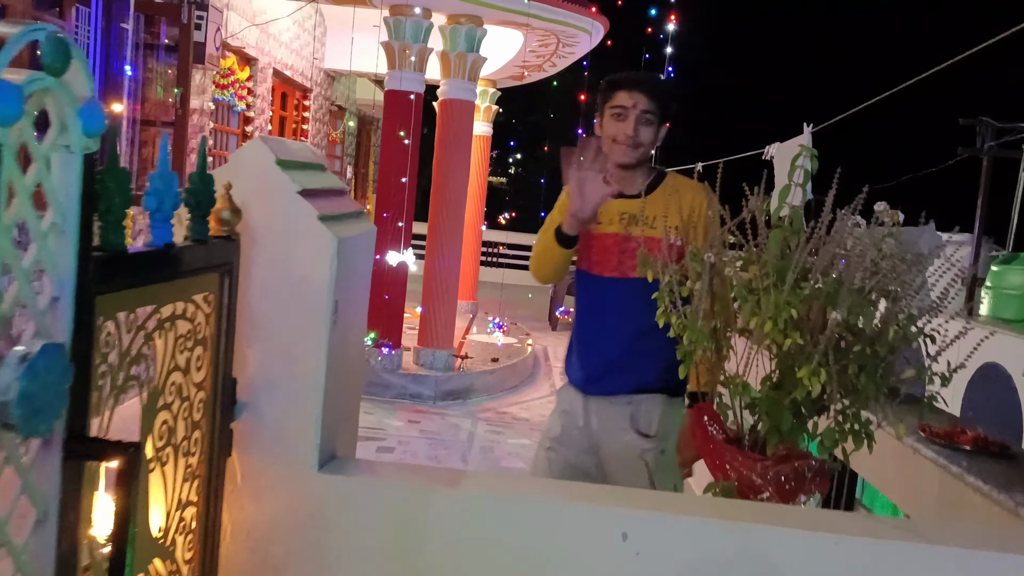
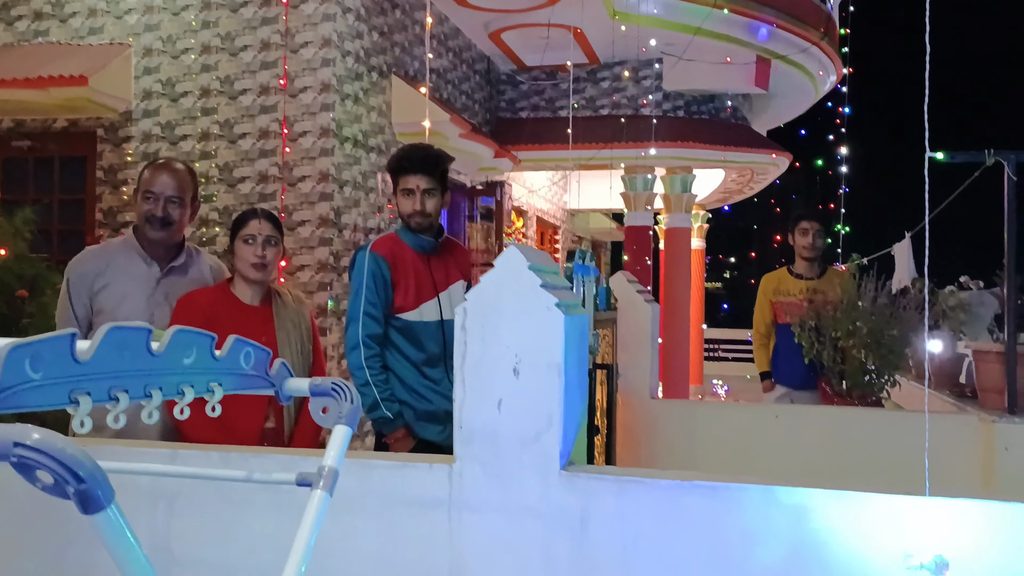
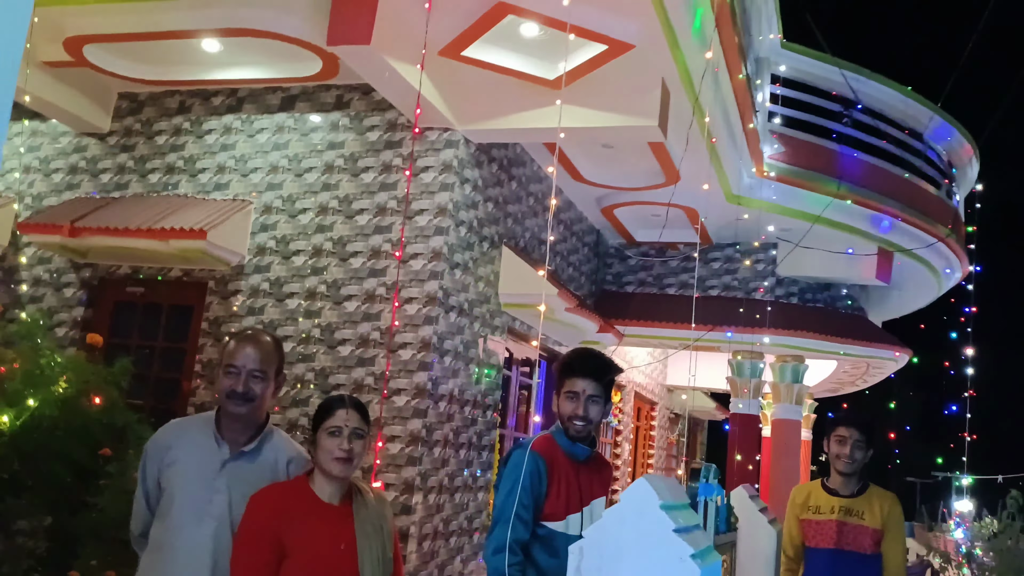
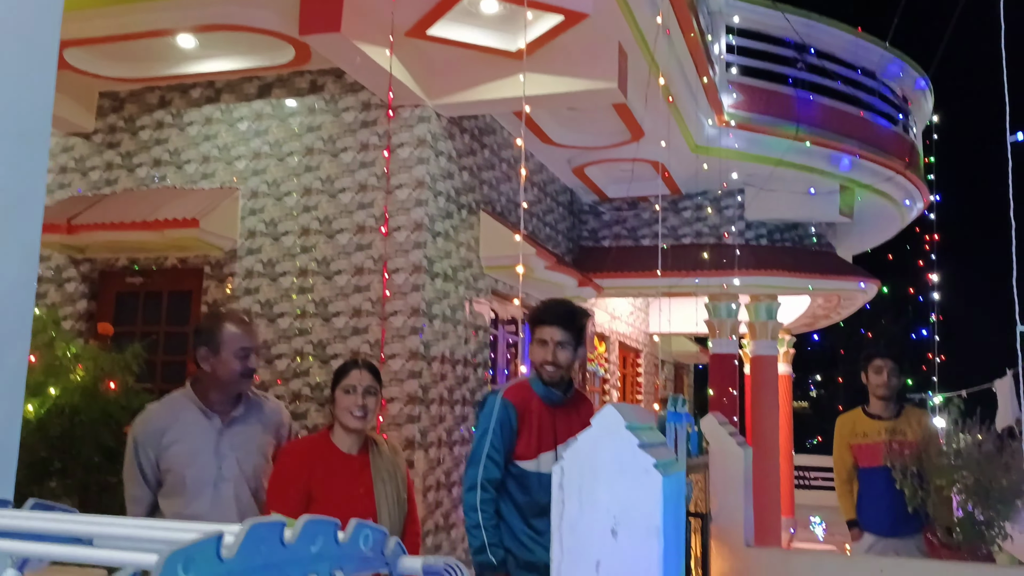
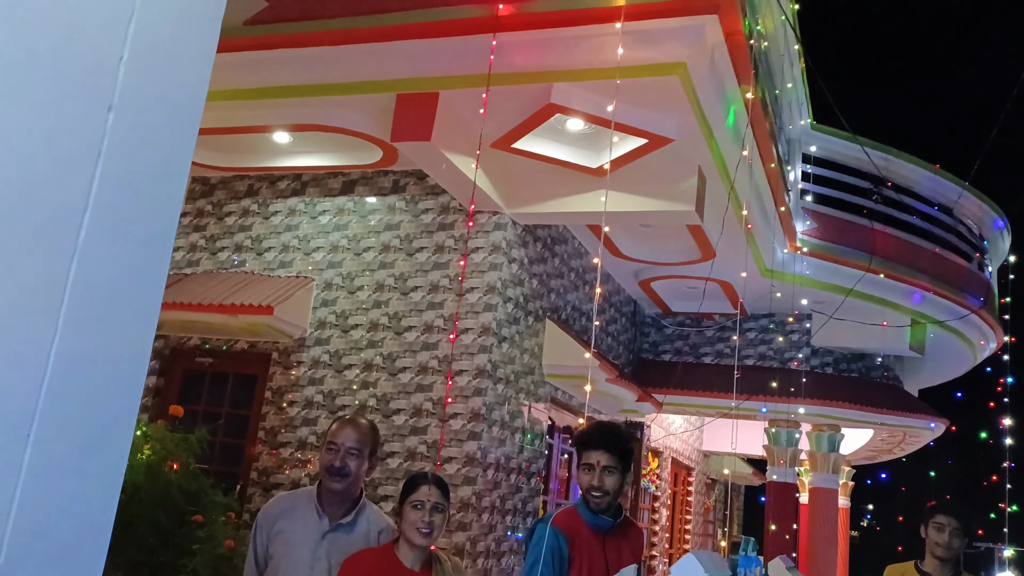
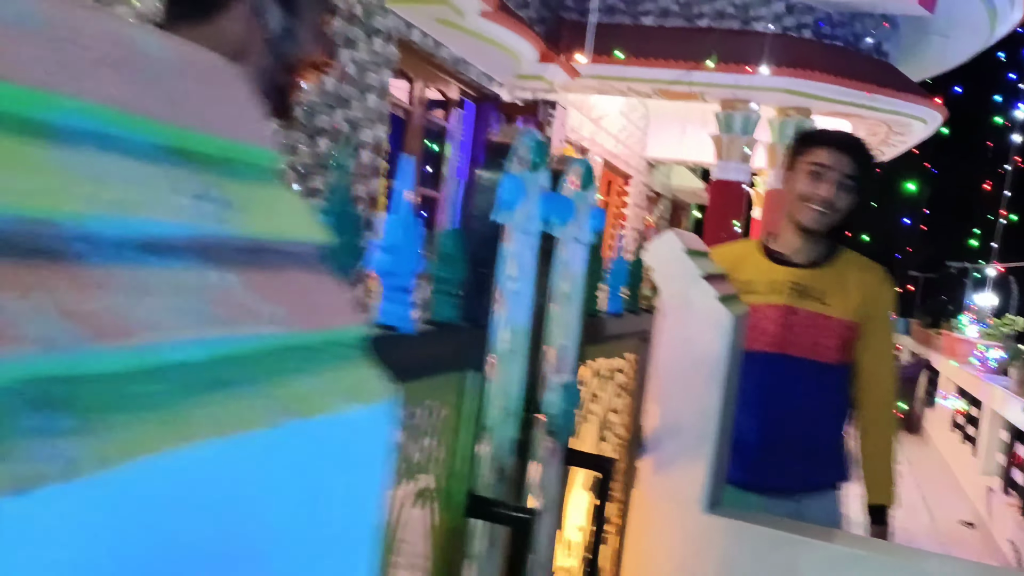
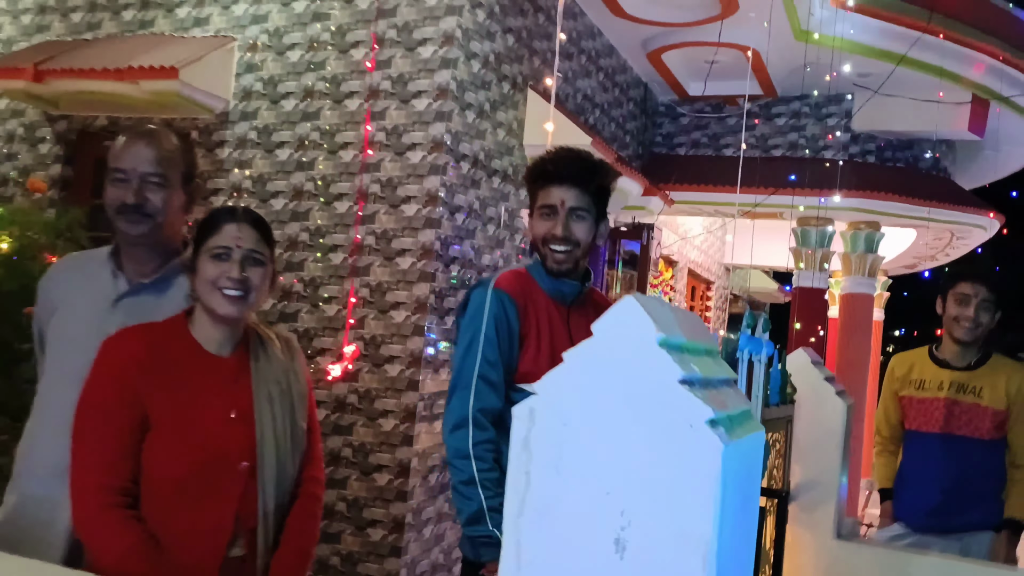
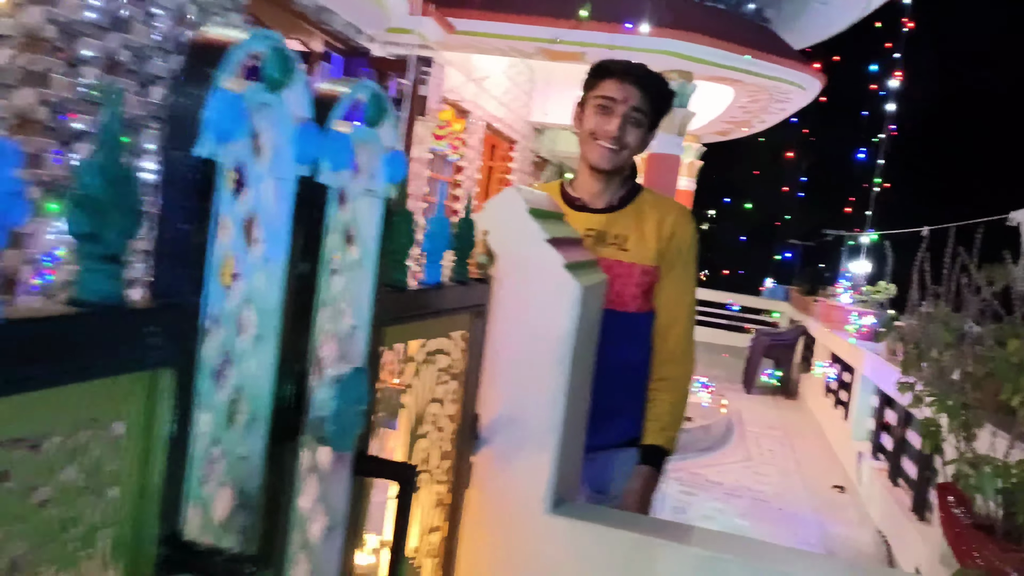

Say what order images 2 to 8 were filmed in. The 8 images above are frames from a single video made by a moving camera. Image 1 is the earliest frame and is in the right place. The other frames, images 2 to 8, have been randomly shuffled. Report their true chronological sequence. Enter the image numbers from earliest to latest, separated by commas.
8, 6, 7, 3, 5, 4, 2
